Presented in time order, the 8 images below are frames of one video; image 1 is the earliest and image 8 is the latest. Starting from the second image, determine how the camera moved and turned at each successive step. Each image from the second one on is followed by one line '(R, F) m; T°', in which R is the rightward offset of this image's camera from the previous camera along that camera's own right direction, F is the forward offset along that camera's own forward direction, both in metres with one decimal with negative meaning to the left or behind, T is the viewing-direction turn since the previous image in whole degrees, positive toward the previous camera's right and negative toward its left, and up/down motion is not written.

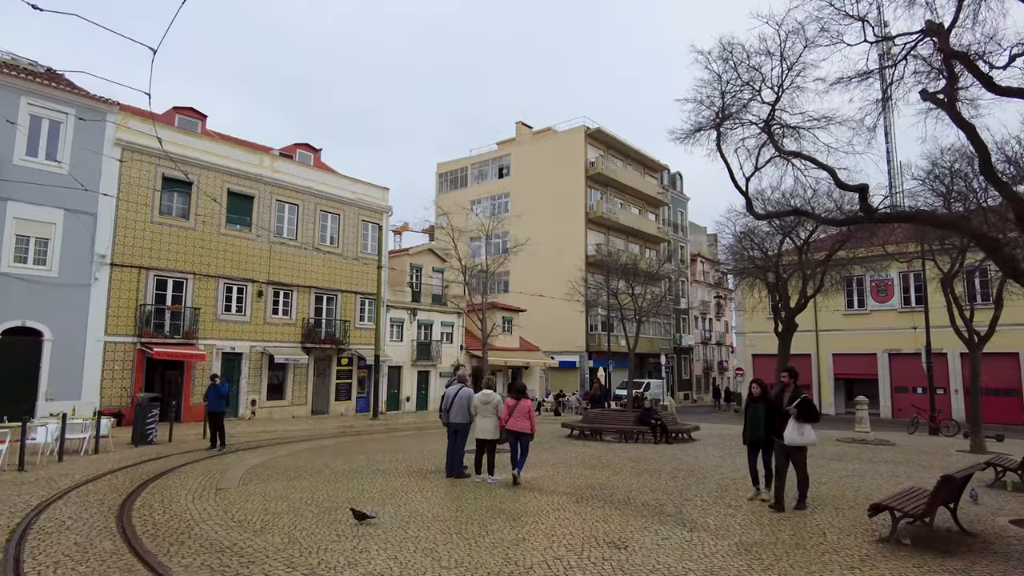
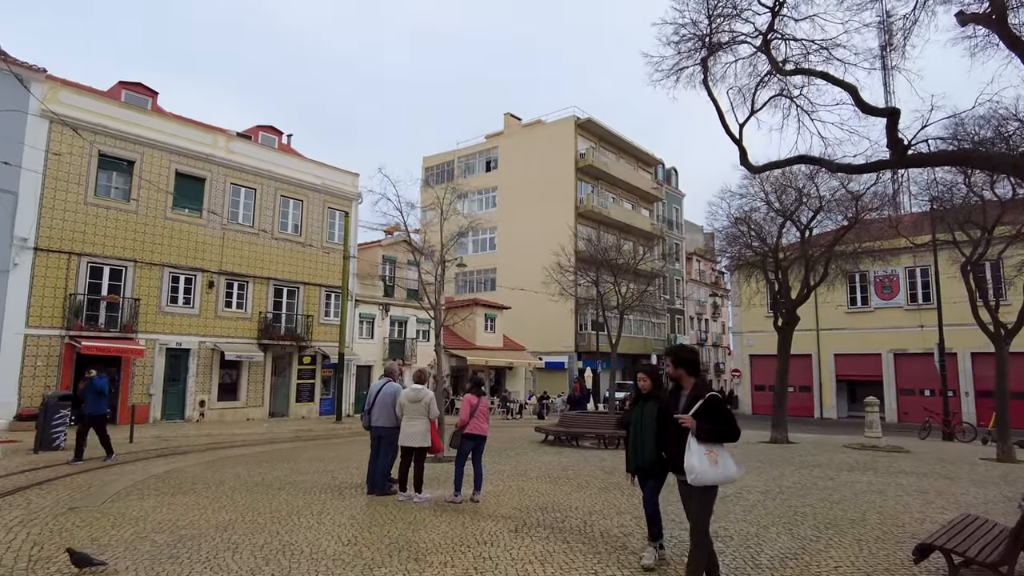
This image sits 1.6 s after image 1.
(+0.8, +2.2) m; 0°
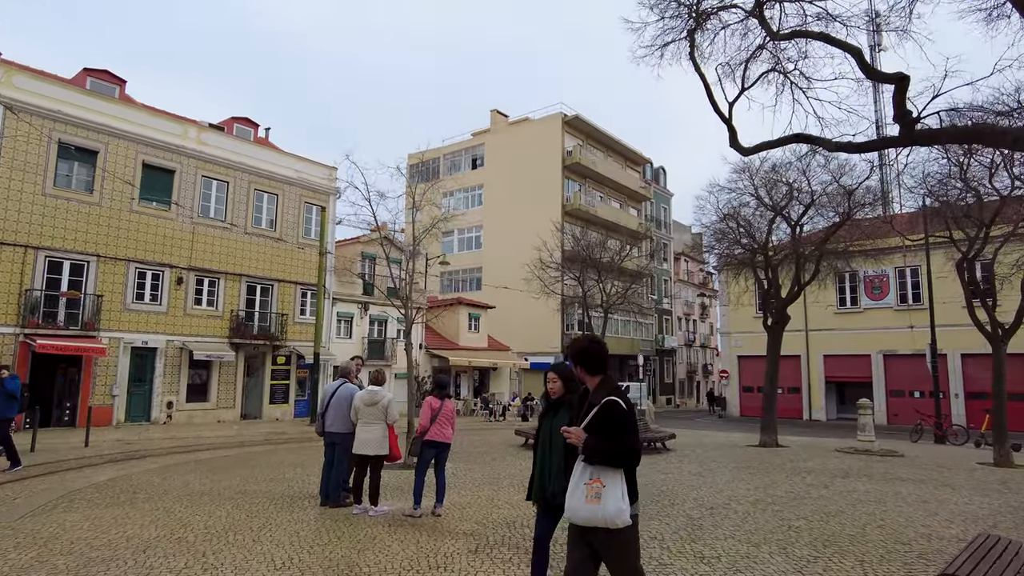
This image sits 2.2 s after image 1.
(+0.3, +0.8) m; +1°
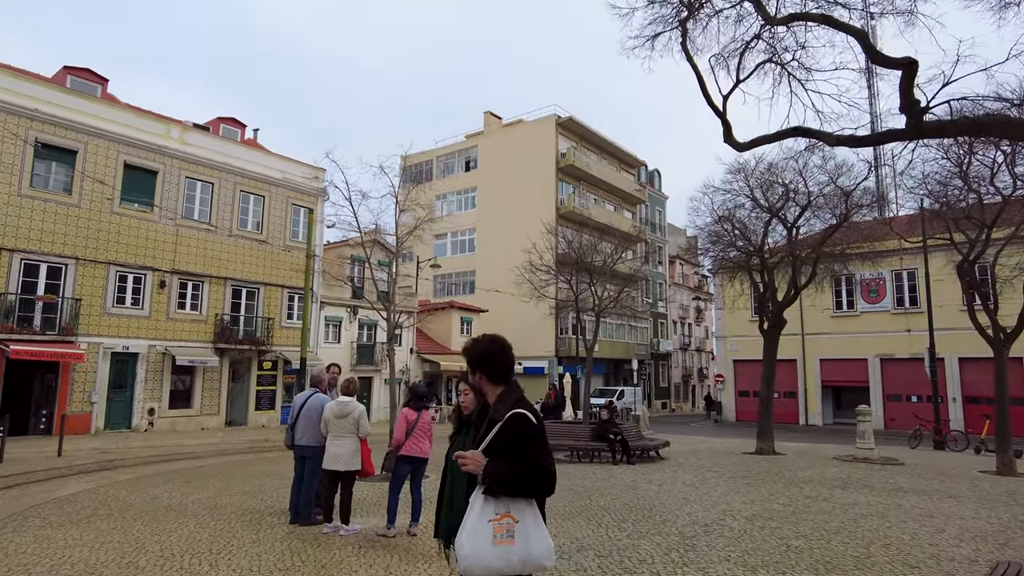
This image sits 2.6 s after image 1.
(+0.2, +0.5) m; 0°
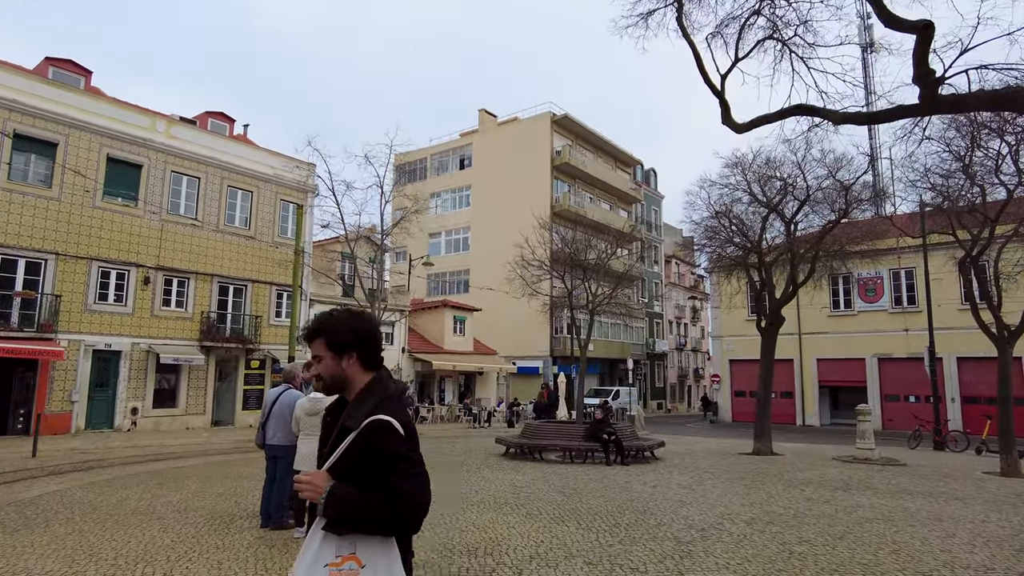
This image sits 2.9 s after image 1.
(+0.1, +0.4) m; 0°
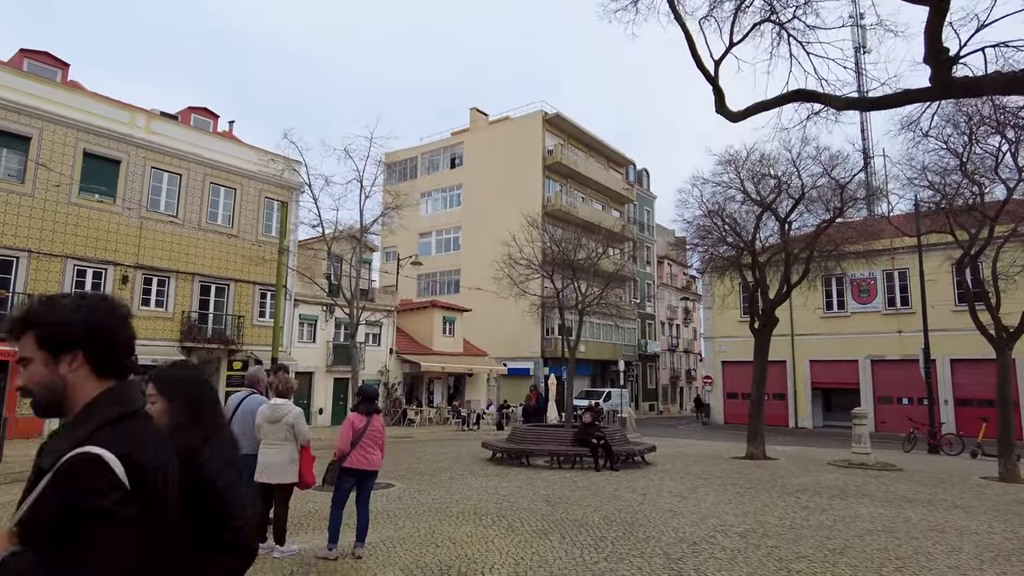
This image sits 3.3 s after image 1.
(+0.1, +0.5) m; +1°
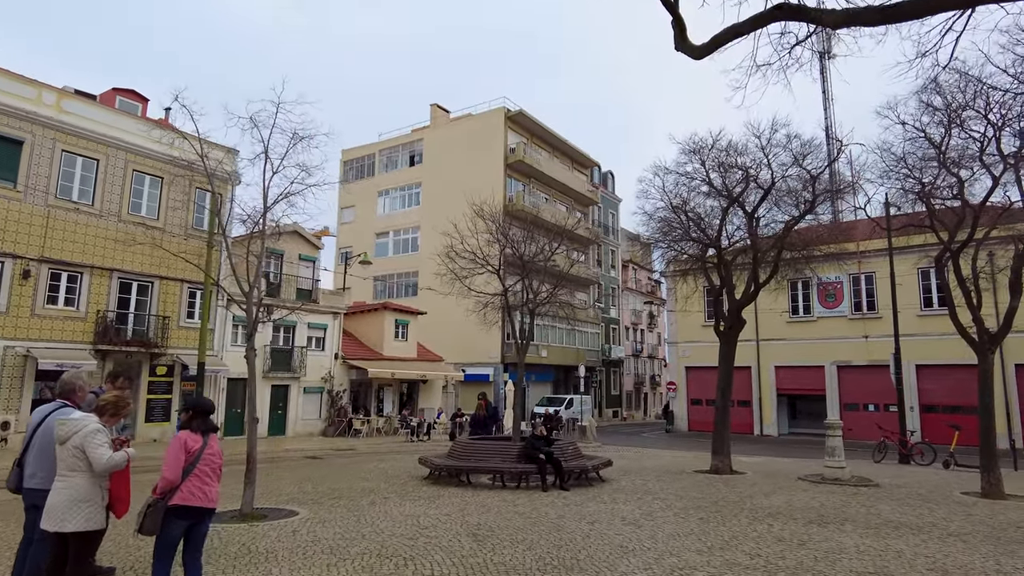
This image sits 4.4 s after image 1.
(+0.5, +1.6) m; +3°
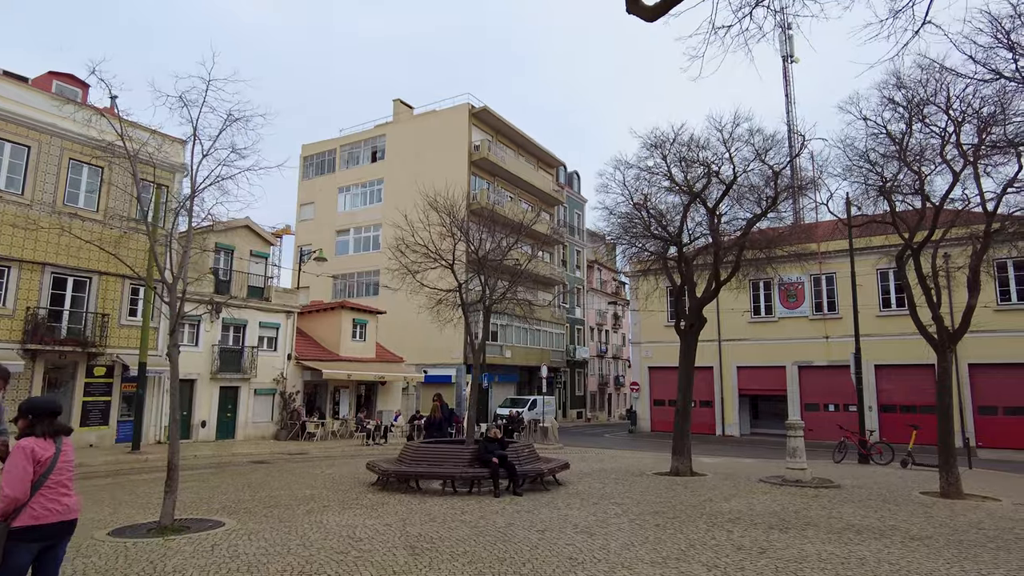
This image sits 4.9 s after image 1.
(+0.3, +0.6) m; +3°
